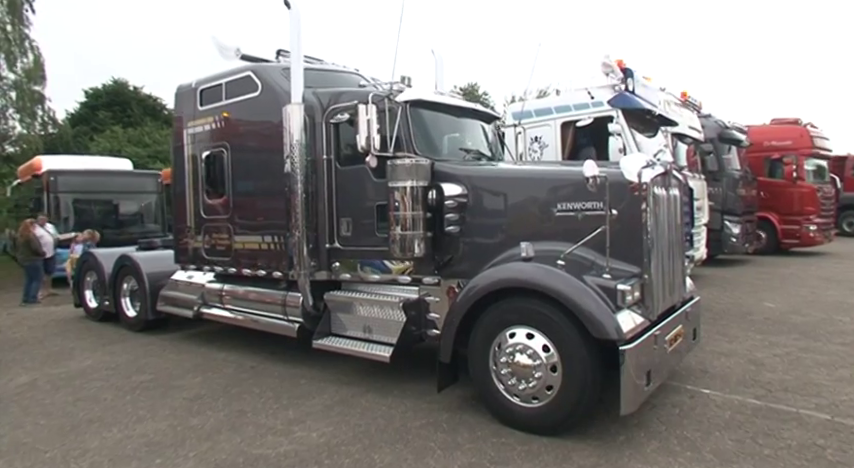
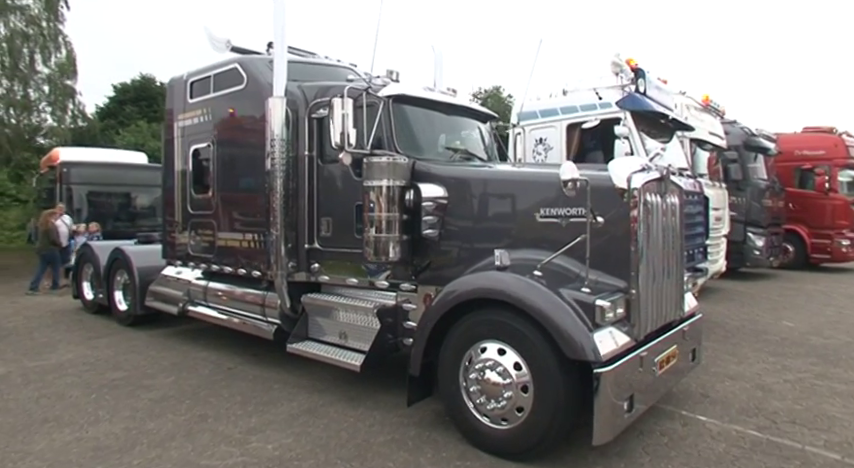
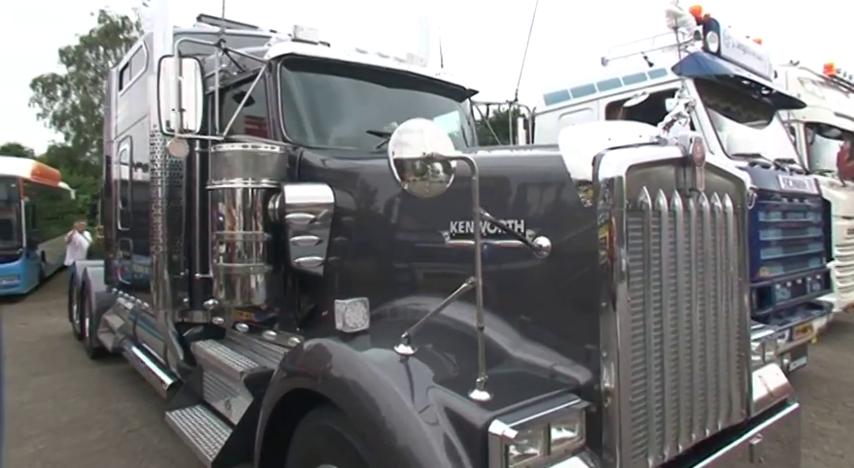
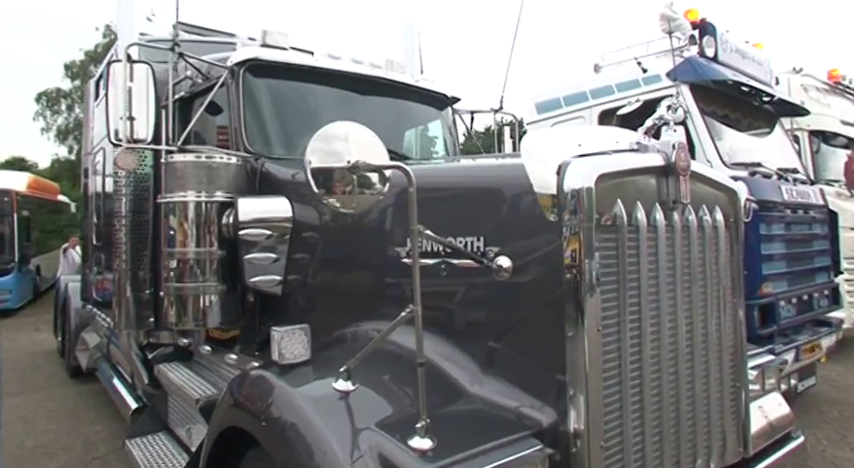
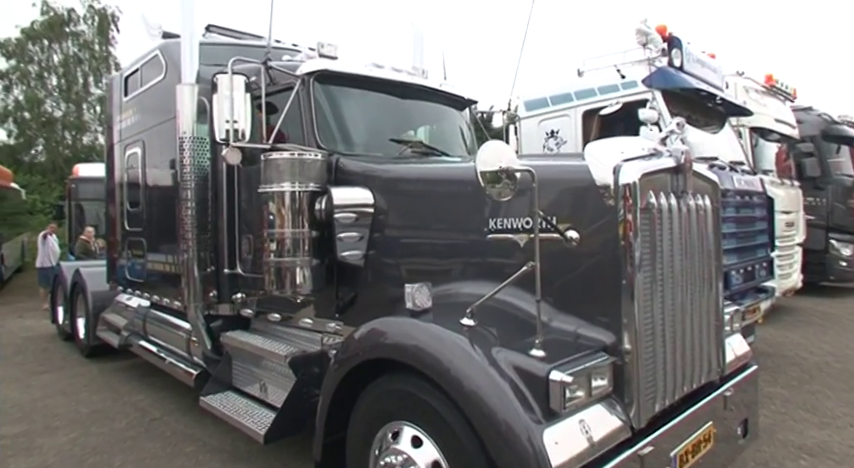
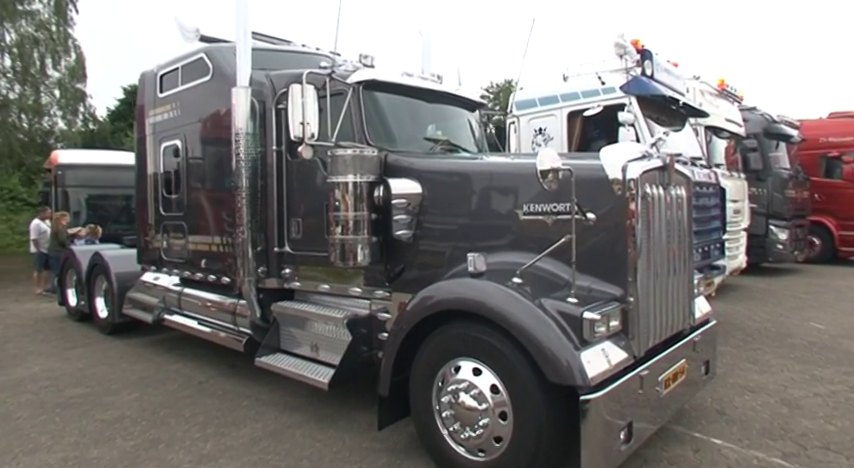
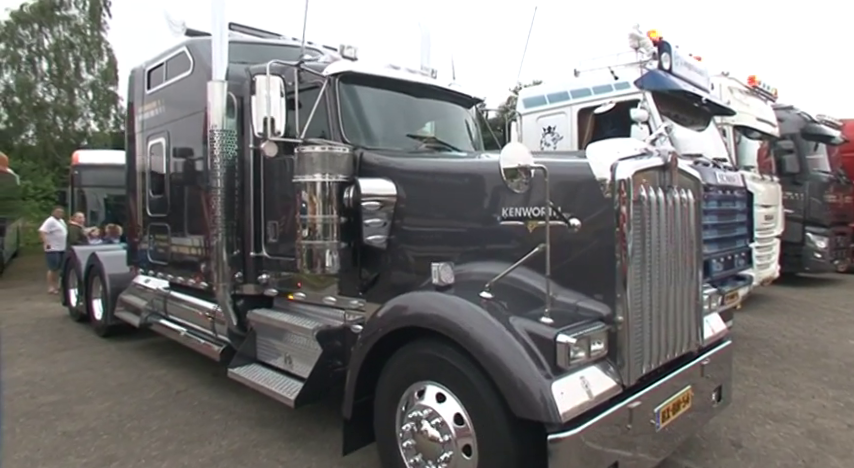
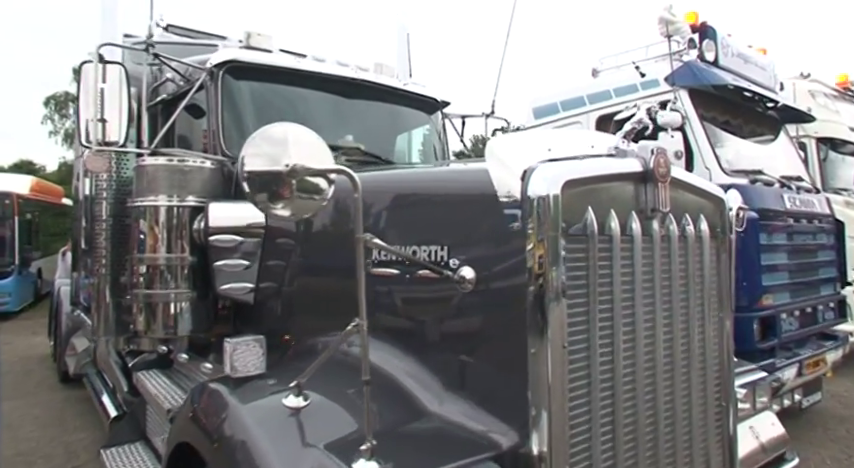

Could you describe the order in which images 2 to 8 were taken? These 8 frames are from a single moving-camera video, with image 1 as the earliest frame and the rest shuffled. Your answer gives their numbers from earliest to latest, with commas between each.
2, 6, 7, 5, 3, 4, 8
